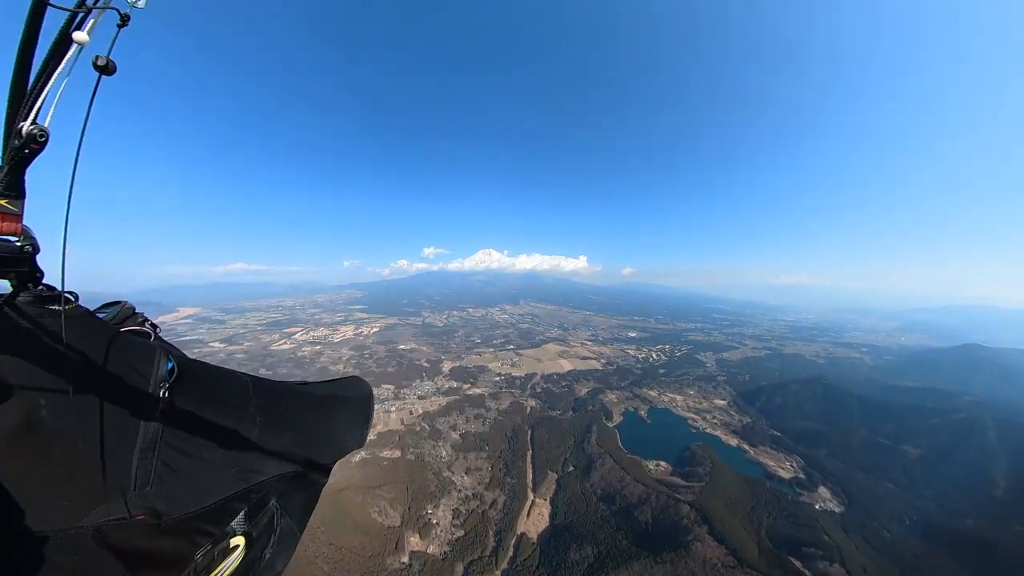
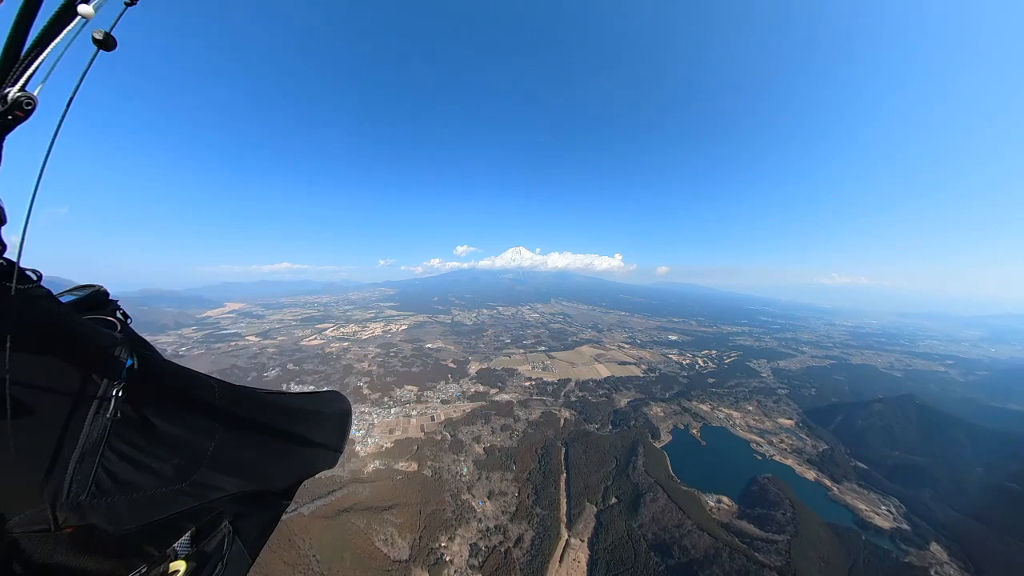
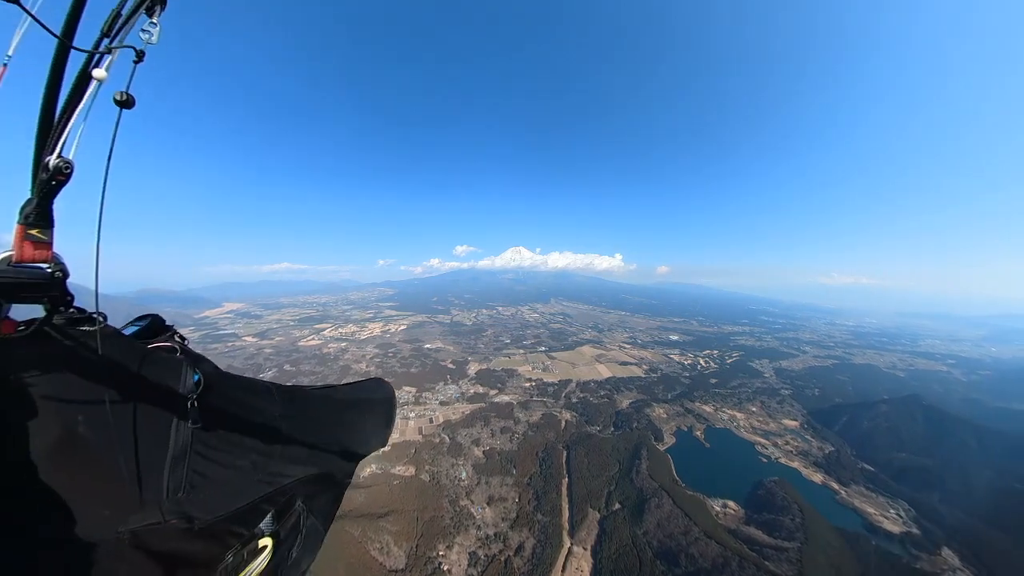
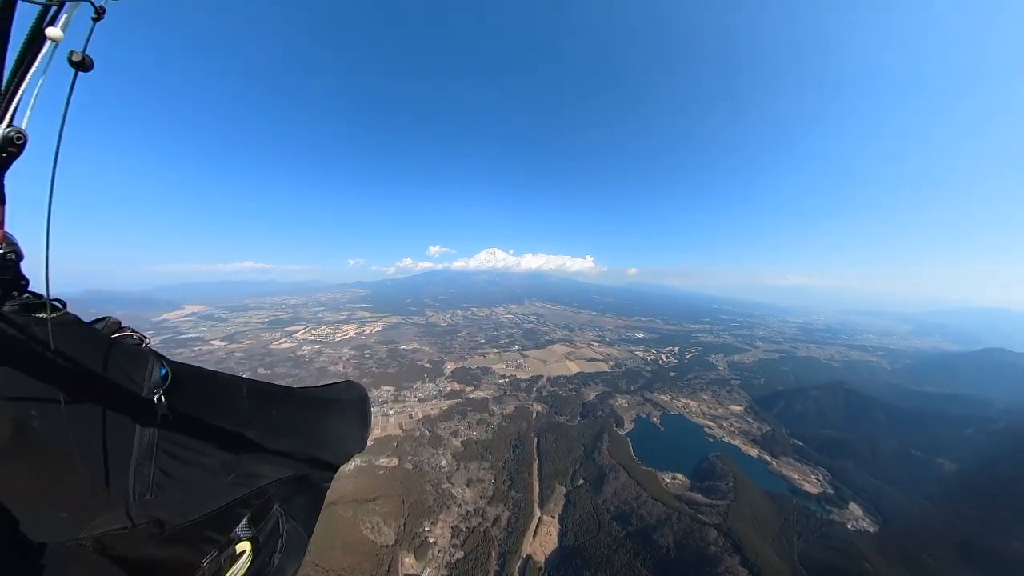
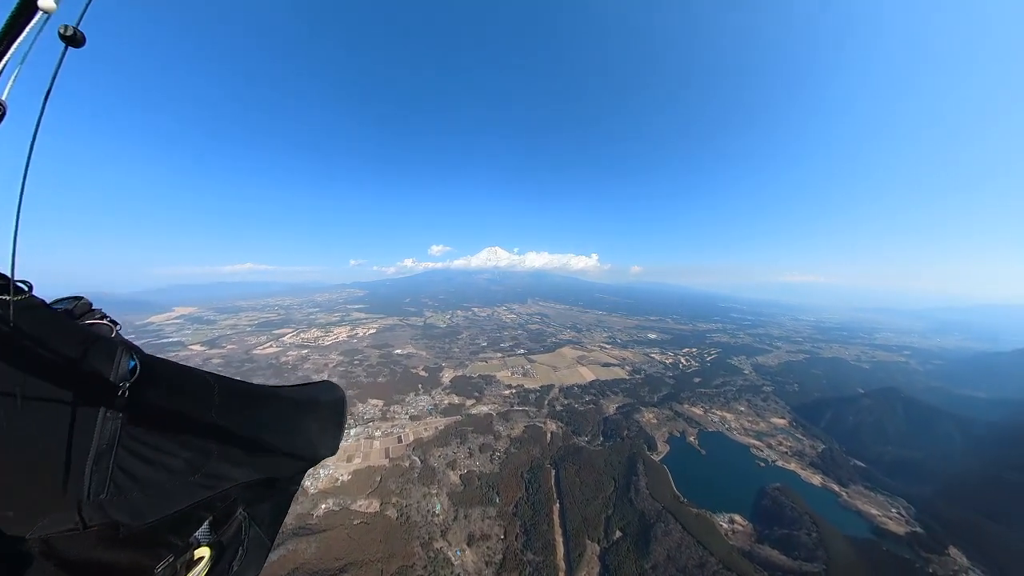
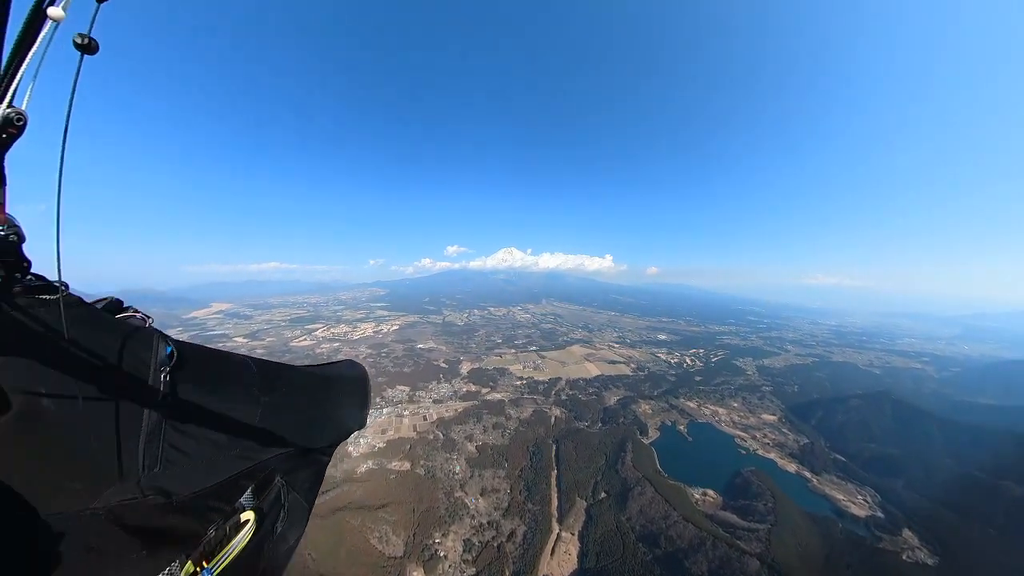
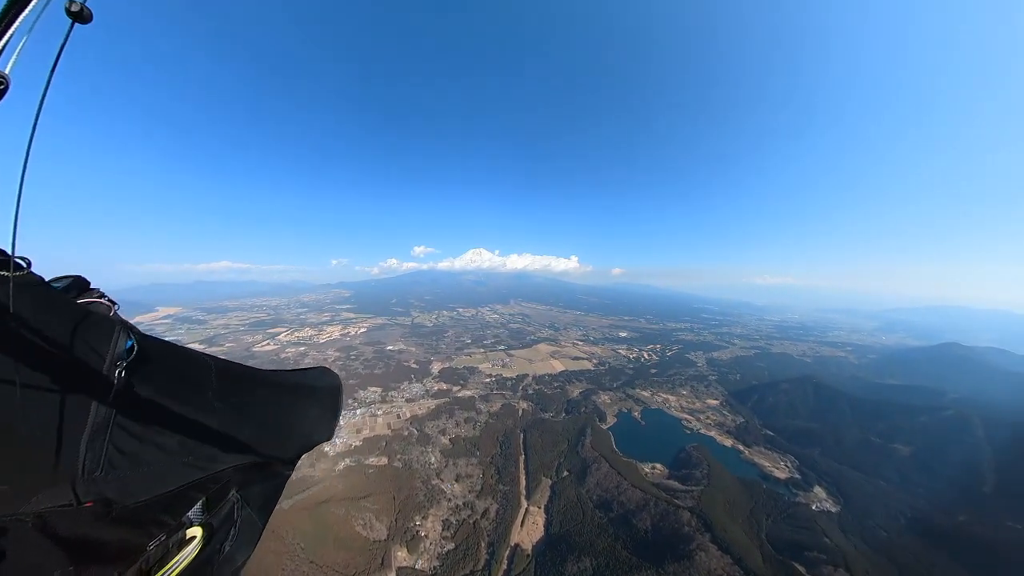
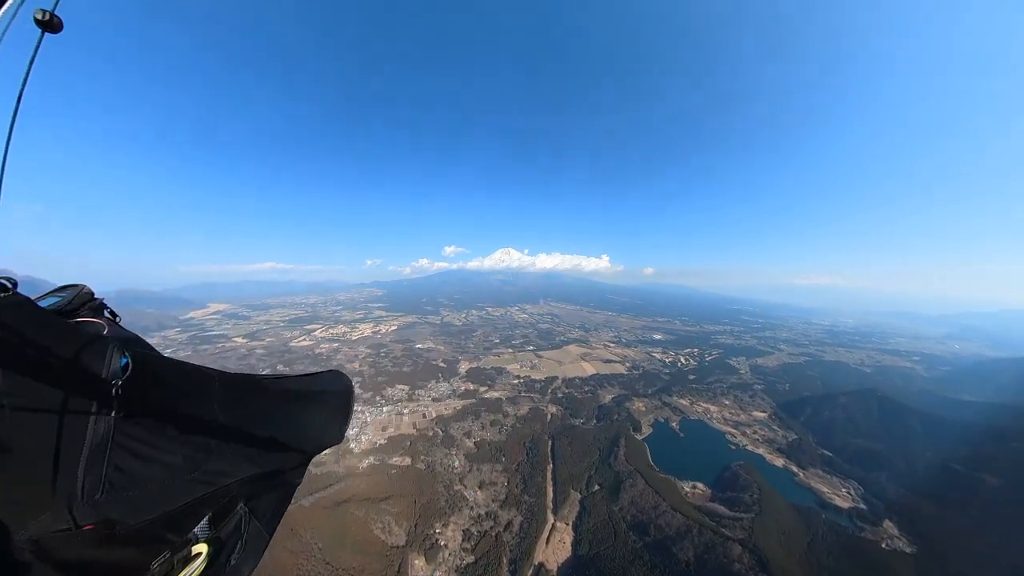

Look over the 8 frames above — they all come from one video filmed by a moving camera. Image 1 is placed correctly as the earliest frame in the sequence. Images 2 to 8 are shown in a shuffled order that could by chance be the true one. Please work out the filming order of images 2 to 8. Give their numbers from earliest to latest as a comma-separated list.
7, 4, 8, 6, 2, 3, 5
